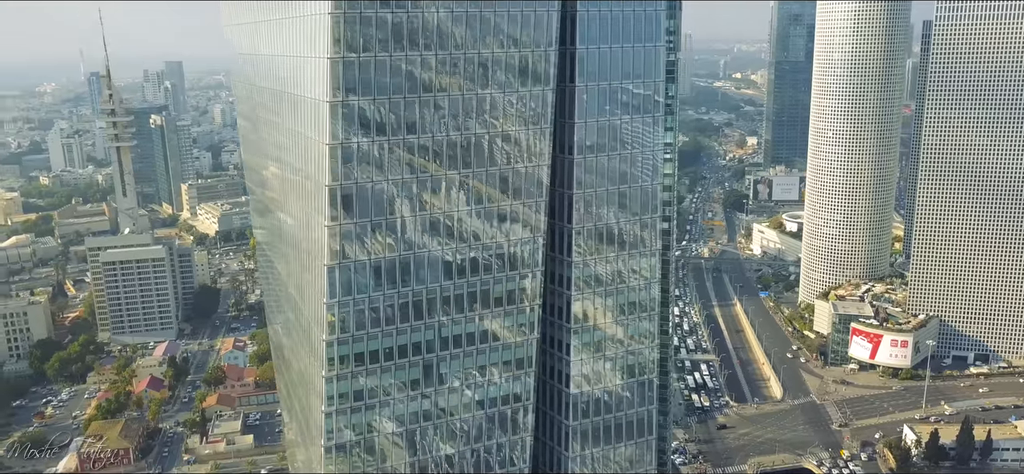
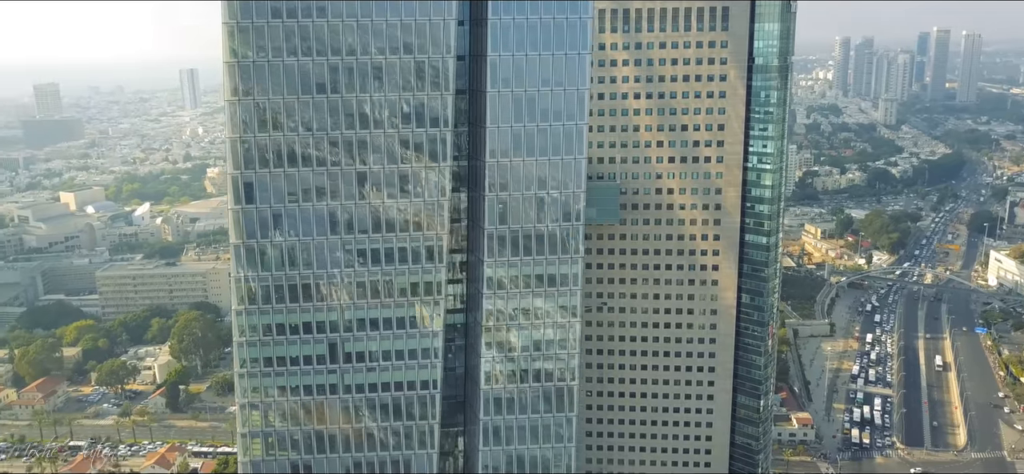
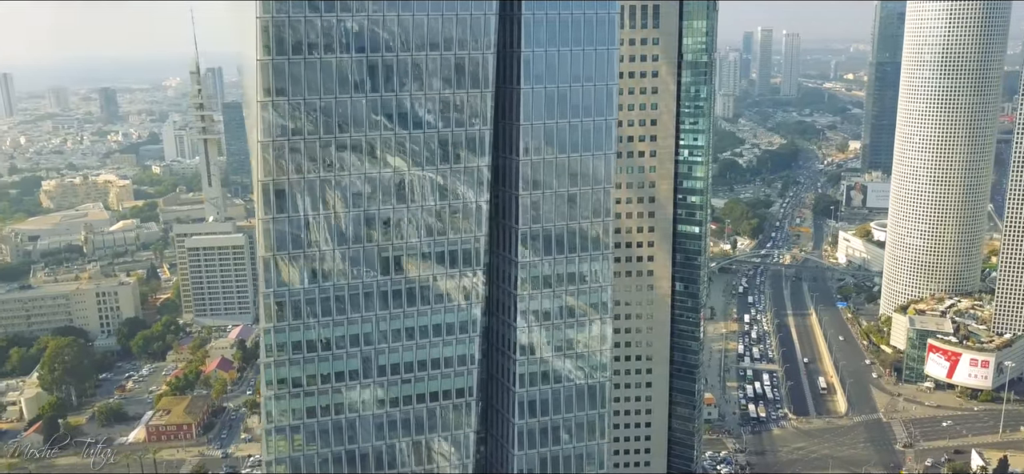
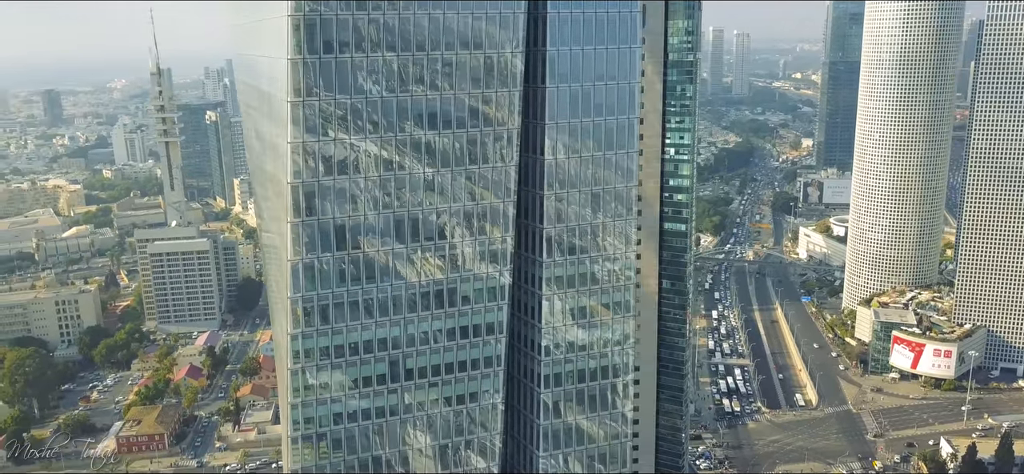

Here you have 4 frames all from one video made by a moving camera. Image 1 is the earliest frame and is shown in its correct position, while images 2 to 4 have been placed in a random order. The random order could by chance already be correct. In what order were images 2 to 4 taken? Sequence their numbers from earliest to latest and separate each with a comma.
4, 3, 2
